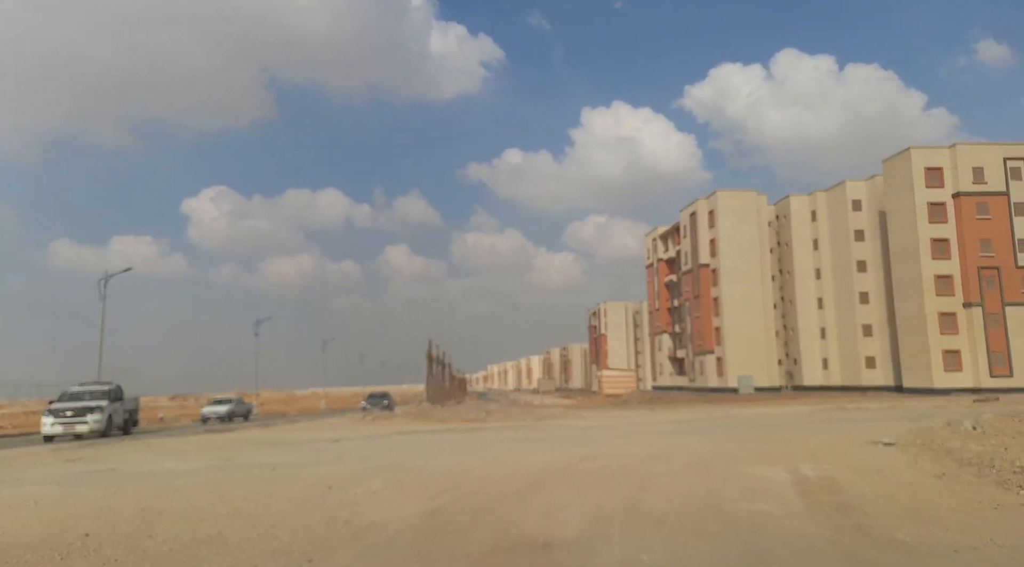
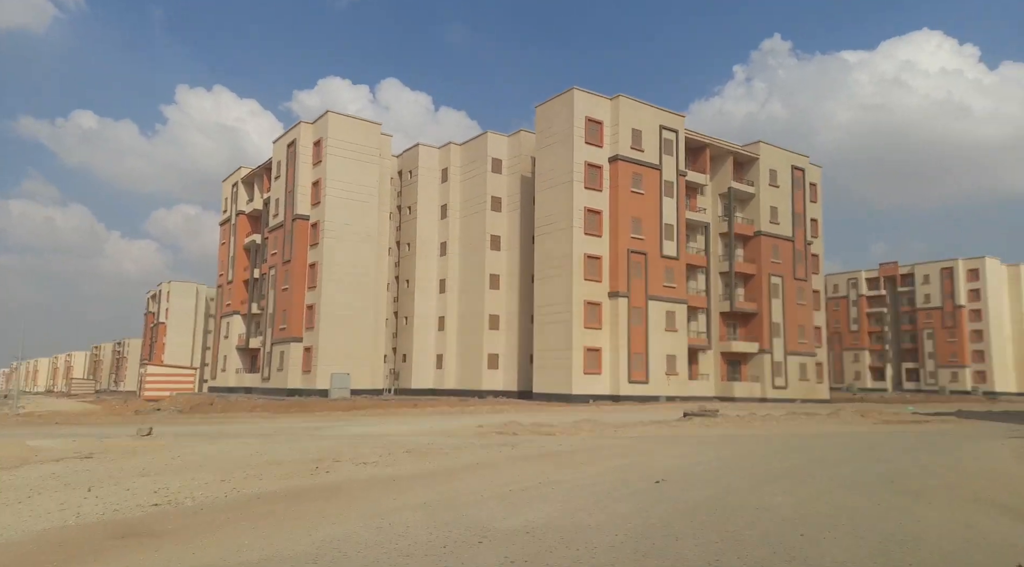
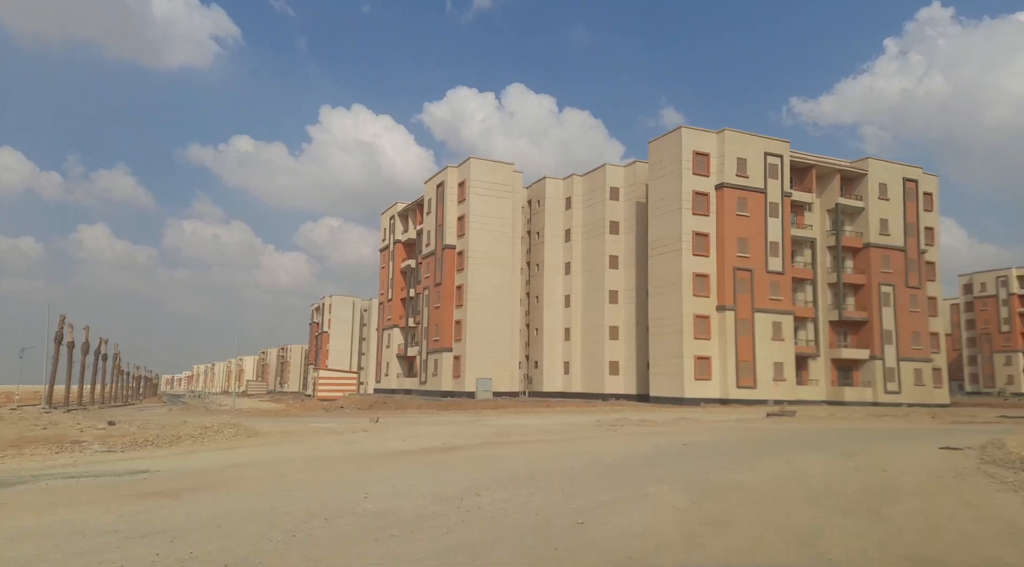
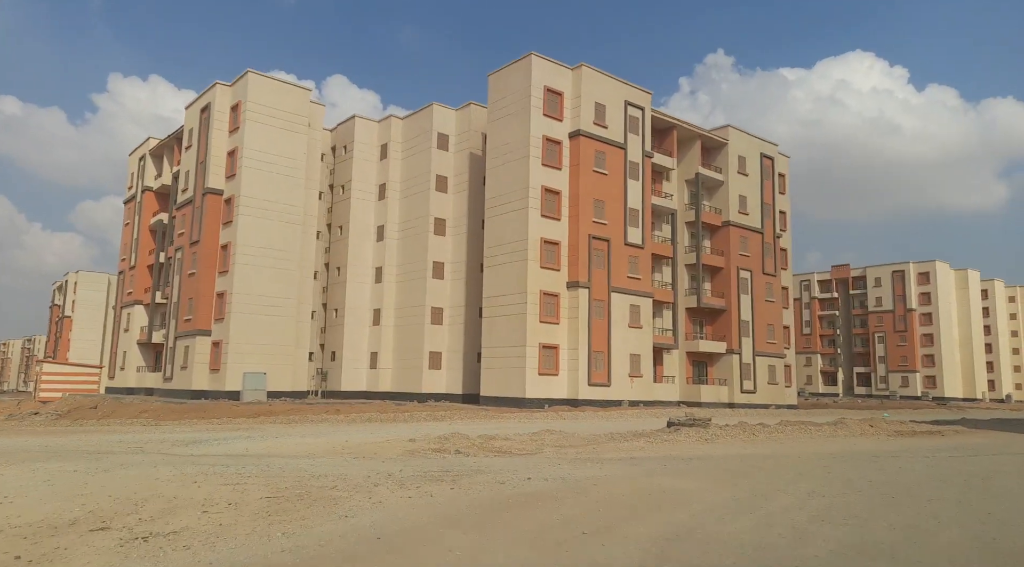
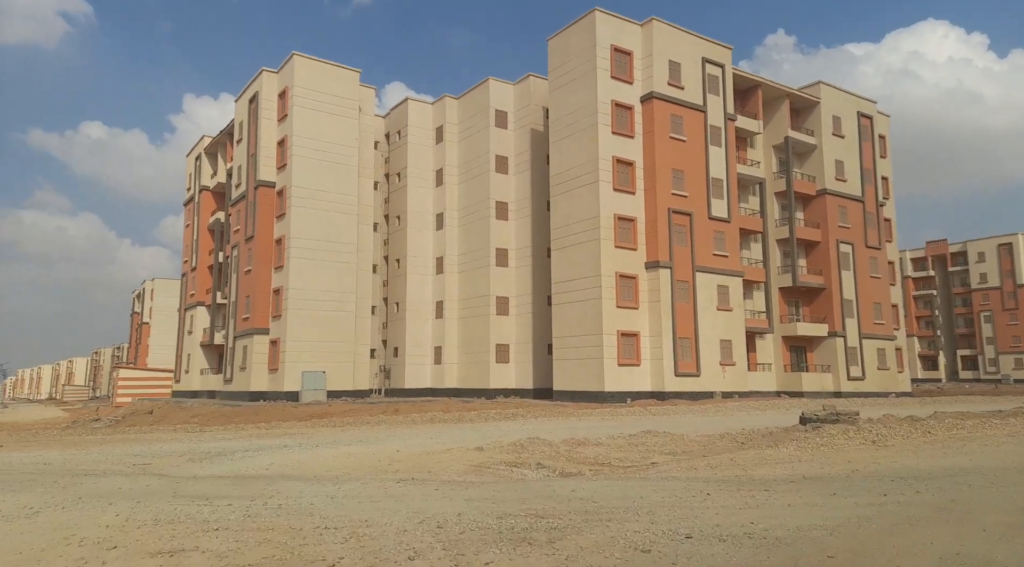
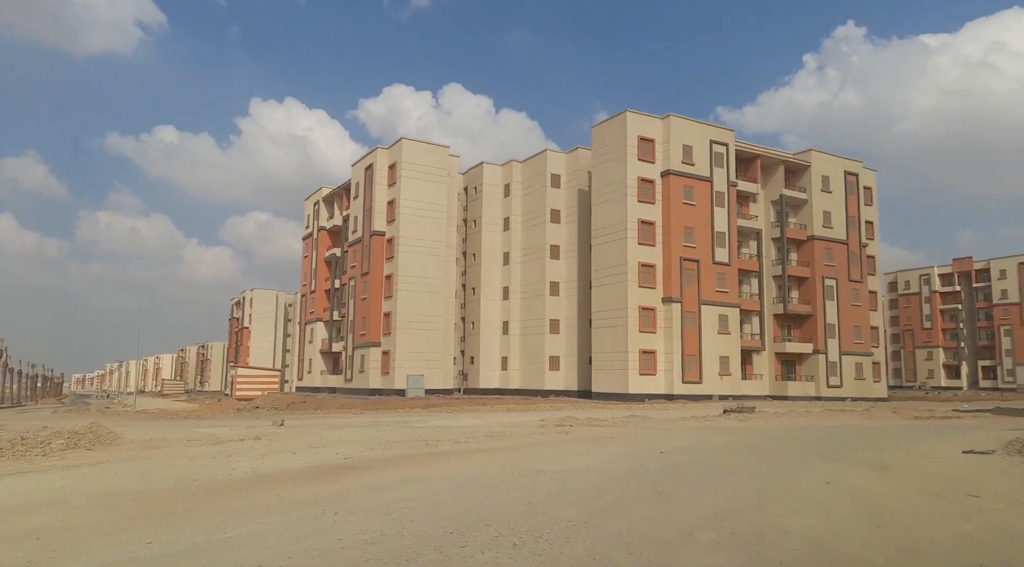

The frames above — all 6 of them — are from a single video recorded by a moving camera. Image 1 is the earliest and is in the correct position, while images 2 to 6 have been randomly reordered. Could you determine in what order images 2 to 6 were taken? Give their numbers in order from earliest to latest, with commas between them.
3, 6, 2, 4, 5
